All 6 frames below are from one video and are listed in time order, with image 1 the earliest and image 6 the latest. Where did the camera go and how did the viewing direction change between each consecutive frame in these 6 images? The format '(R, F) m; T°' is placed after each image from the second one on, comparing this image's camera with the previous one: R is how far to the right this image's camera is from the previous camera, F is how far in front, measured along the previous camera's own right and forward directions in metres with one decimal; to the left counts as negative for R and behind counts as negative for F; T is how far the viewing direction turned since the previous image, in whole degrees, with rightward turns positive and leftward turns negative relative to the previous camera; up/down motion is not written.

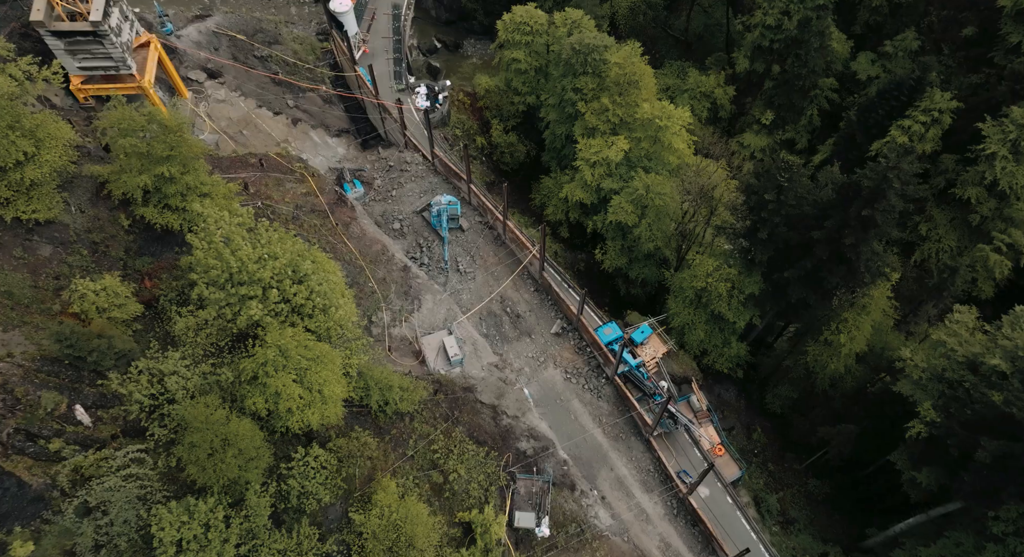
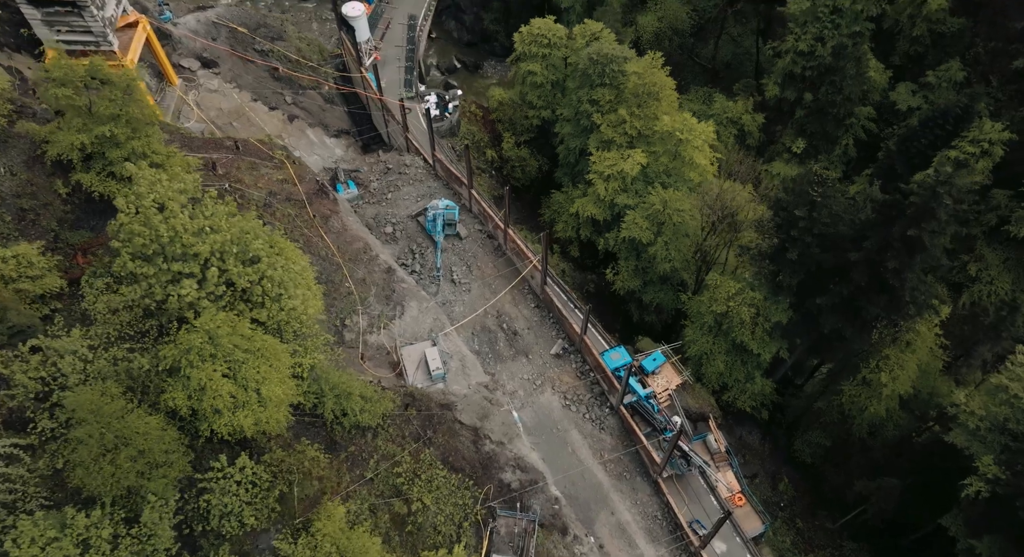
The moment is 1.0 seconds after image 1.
(+1.0, +3.3) m; -2°
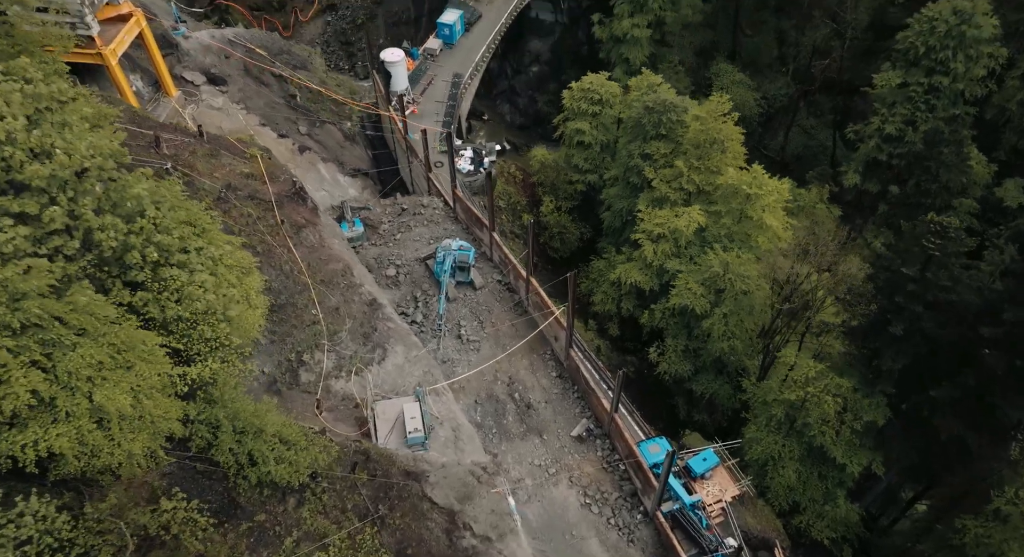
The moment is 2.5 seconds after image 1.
(+1.2, +6.0) m; -5°
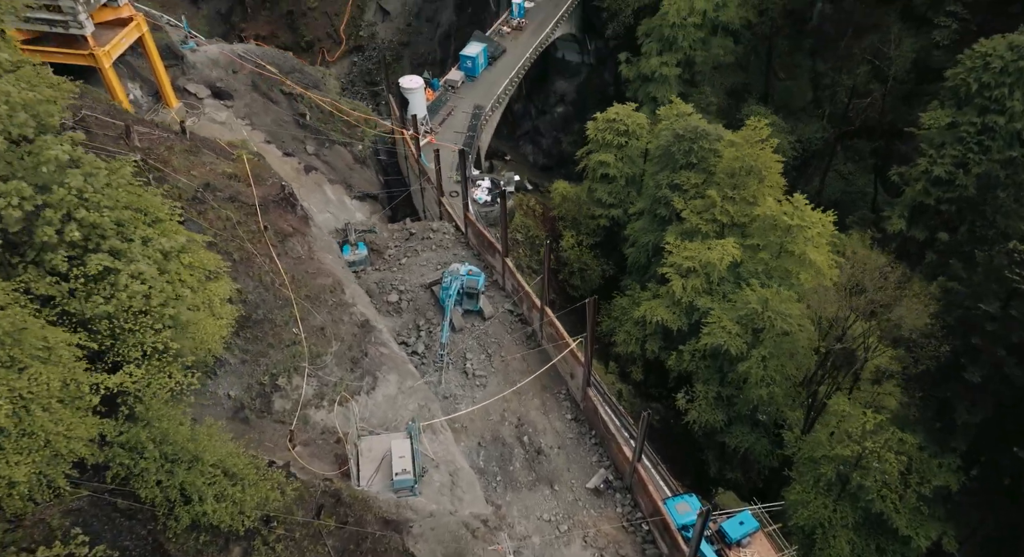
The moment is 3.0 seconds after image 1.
(+0.3, +2.6) m; -2°
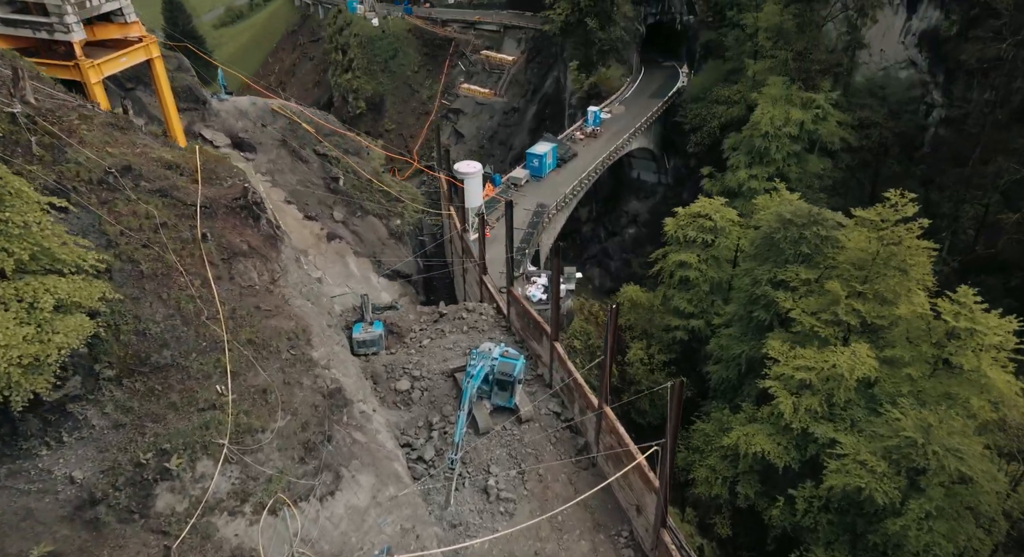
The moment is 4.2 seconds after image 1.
(+0.5, +6.4) m; -6°
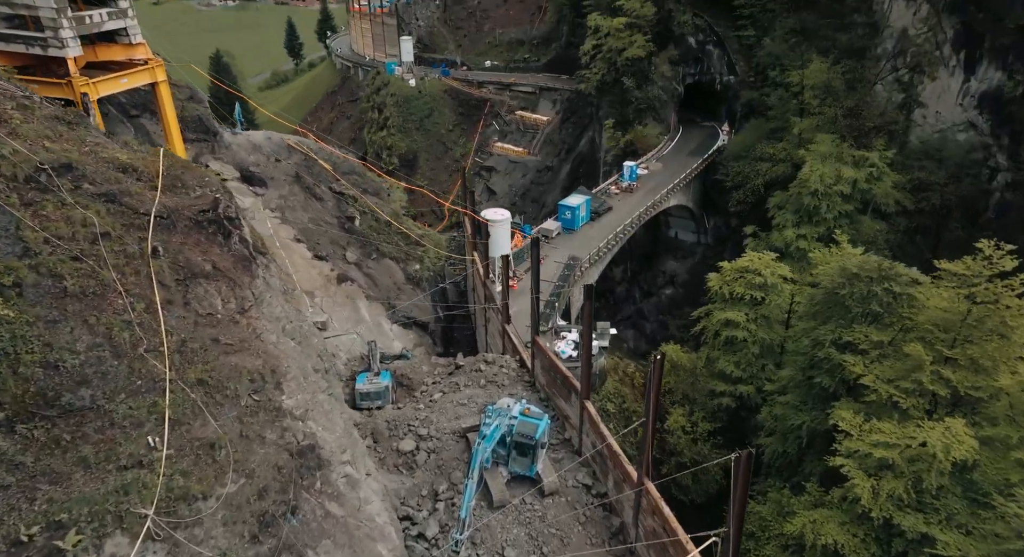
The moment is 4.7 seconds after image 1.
(+0.2, +2.6) m; -3°
